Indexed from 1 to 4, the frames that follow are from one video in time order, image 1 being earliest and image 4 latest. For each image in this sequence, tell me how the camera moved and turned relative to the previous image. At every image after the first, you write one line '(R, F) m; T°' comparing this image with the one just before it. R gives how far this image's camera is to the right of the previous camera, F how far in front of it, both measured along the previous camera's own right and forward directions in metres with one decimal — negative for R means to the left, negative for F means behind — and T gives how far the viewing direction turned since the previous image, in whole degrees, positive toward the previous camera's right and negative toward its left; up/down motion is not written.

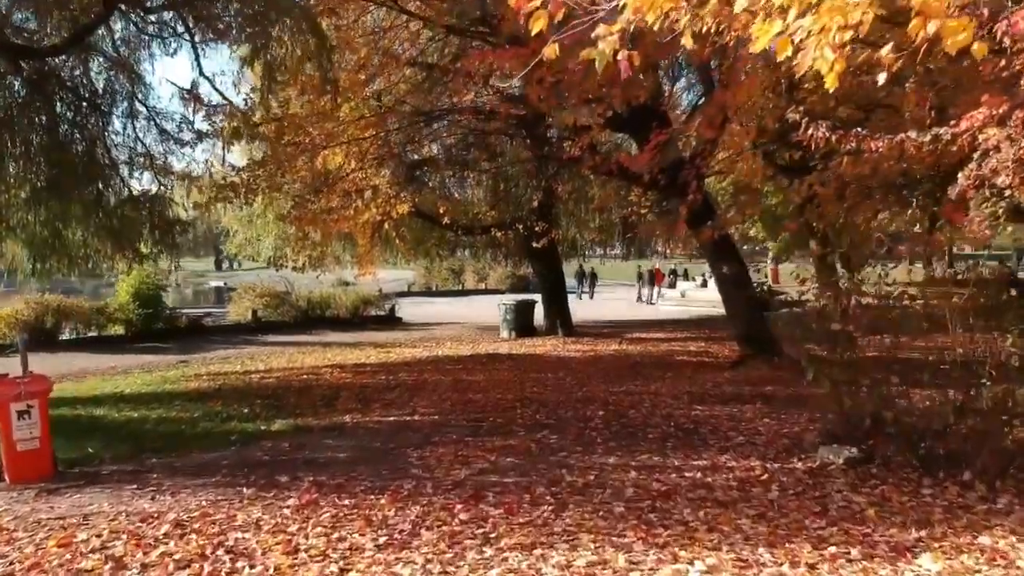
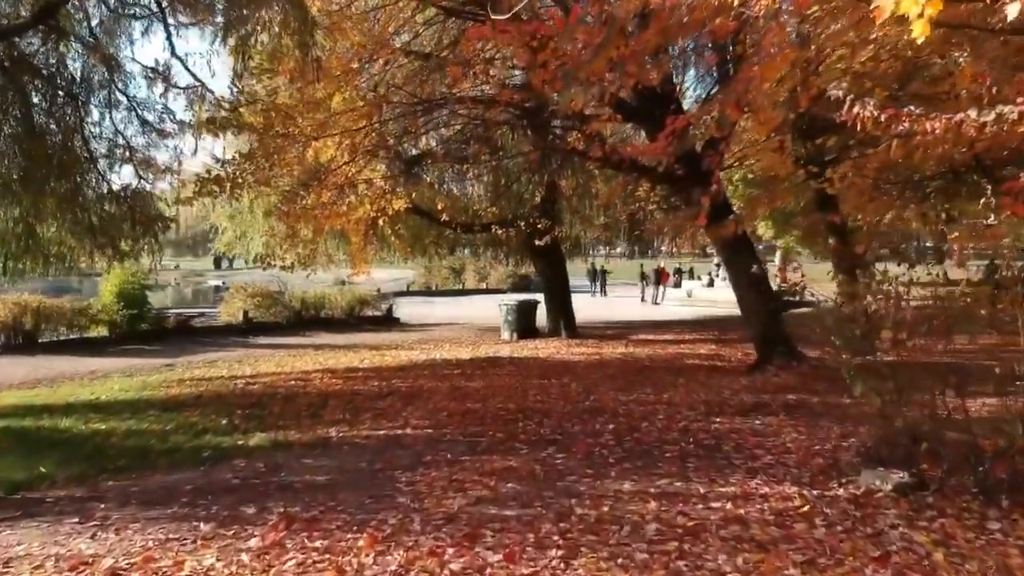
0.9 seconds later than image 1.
(0.0, +0.8) m; 0°
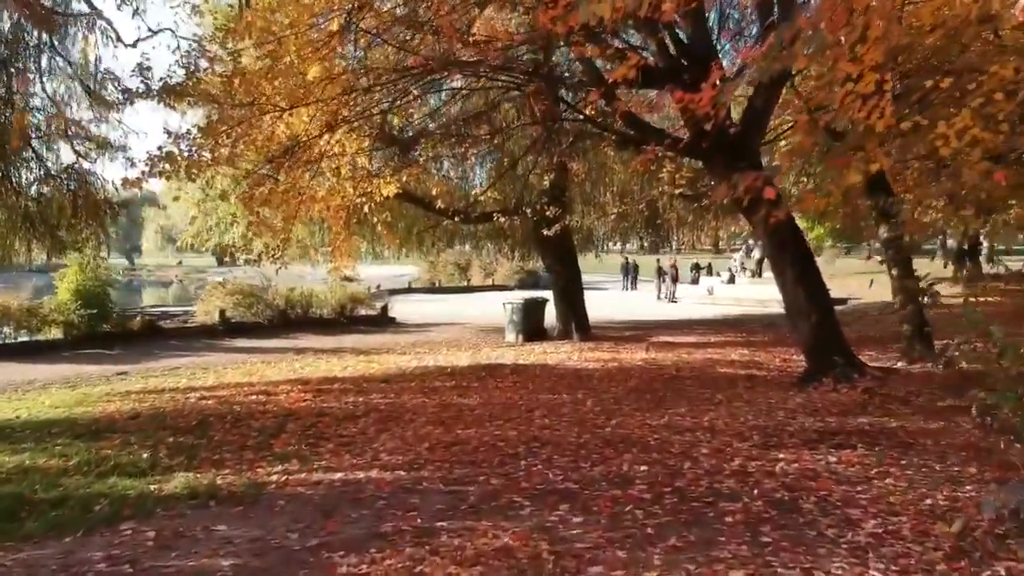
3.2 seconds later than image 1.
(+0.1, +2.1) m; -1°
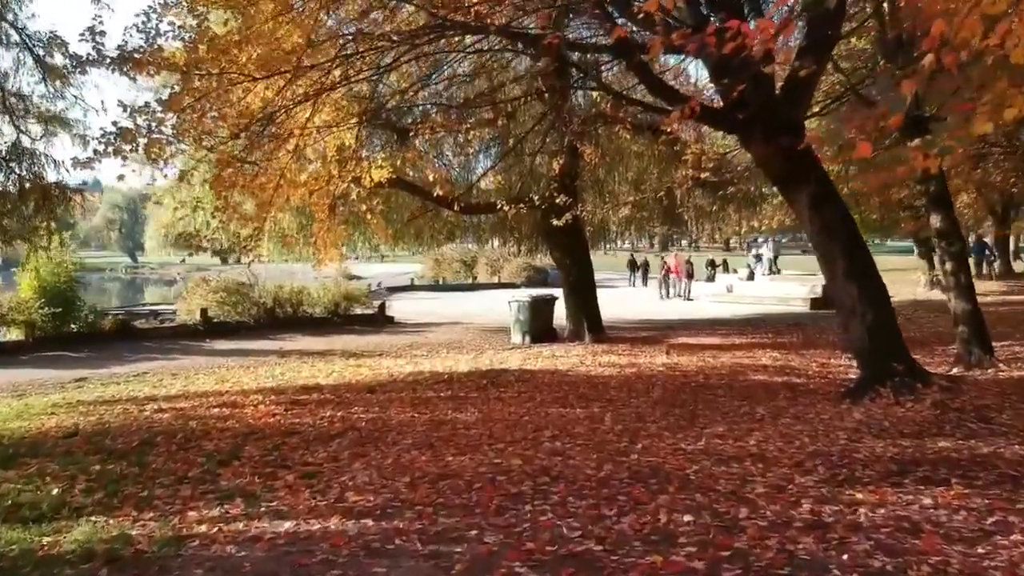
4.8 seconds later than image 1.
(0.0, +1.5) m; -1°
